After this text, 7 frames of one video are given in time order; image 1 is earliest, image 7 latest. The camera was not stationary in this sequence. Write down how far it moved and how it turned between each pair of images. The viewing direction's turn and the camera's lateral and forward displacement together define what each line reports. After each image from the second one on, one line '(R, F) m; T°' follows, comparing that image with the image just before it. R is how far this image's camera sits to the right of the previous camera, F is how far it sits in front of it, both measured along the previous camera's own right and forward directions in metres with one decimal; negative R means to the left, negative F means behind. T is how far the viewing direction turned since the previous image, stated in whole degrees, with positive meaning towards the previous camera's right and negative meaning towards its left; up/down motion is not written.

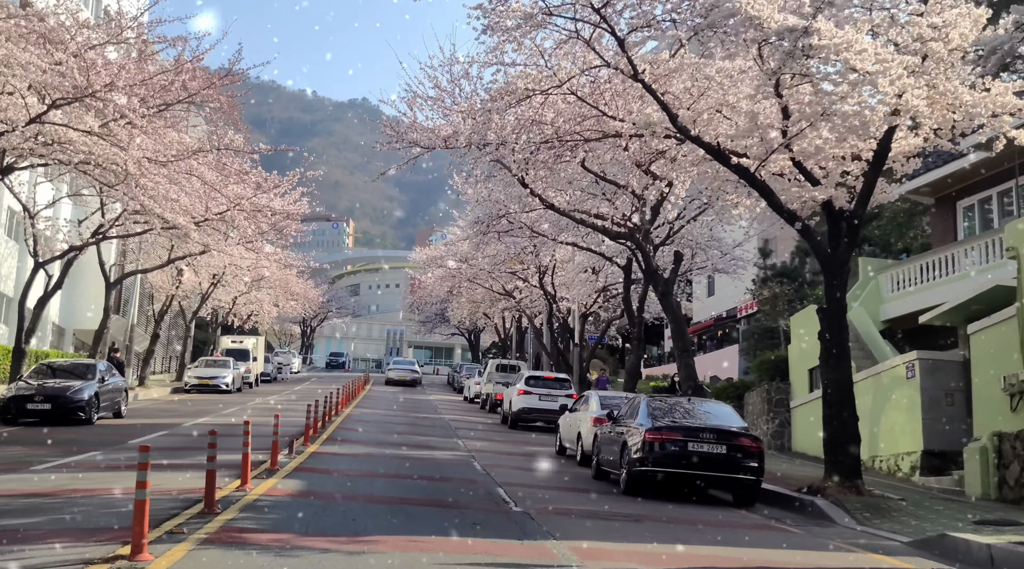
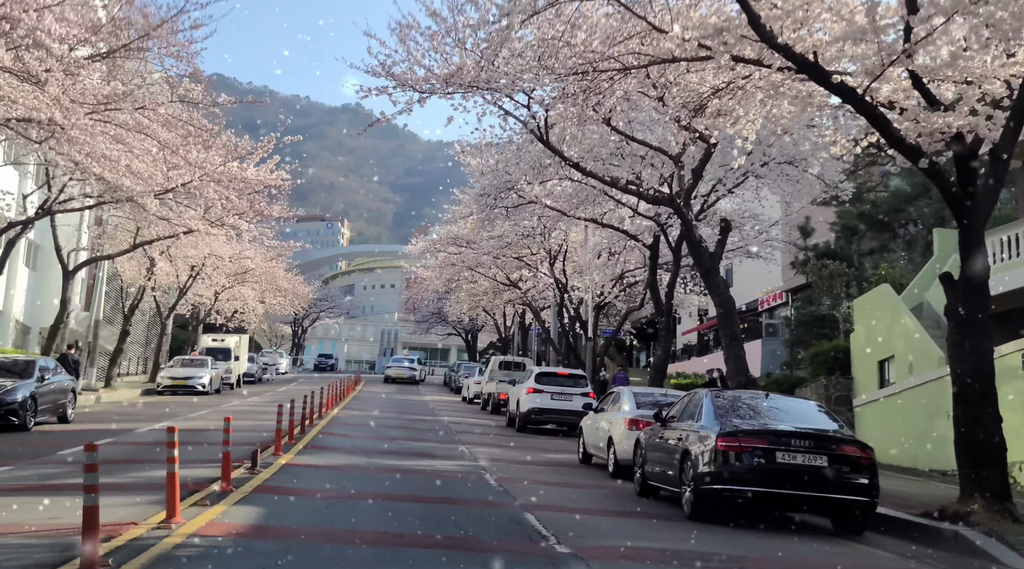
(-0.4, +3.3) m; 0°
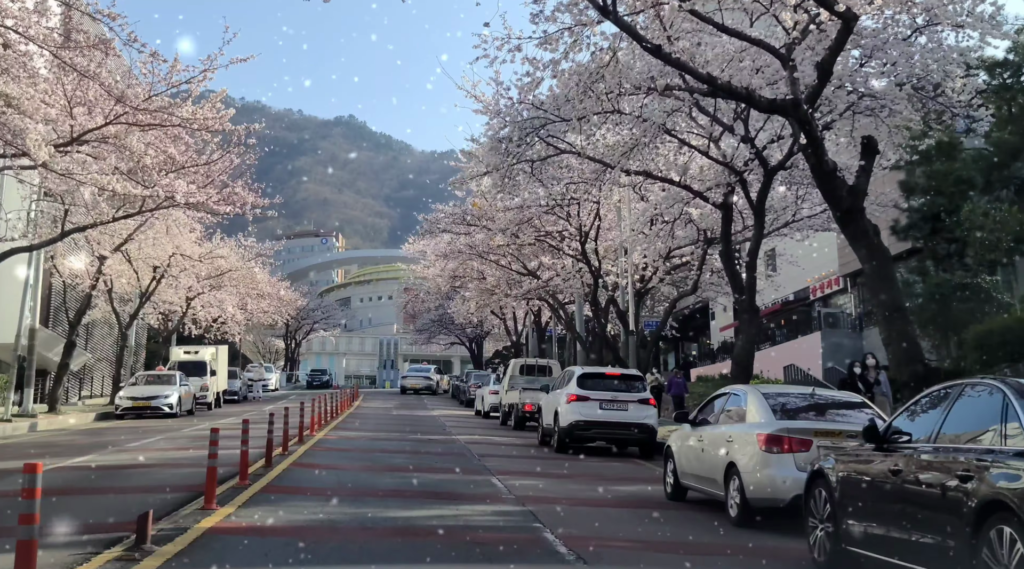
(-0.7, +5.7) m; 0°
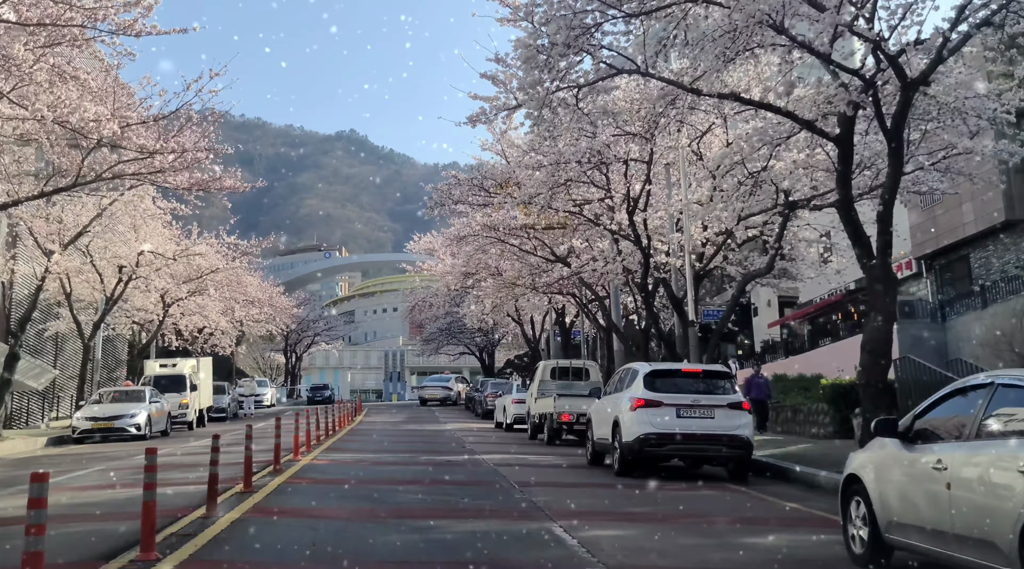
(-0.6, +4.8) m; 0°
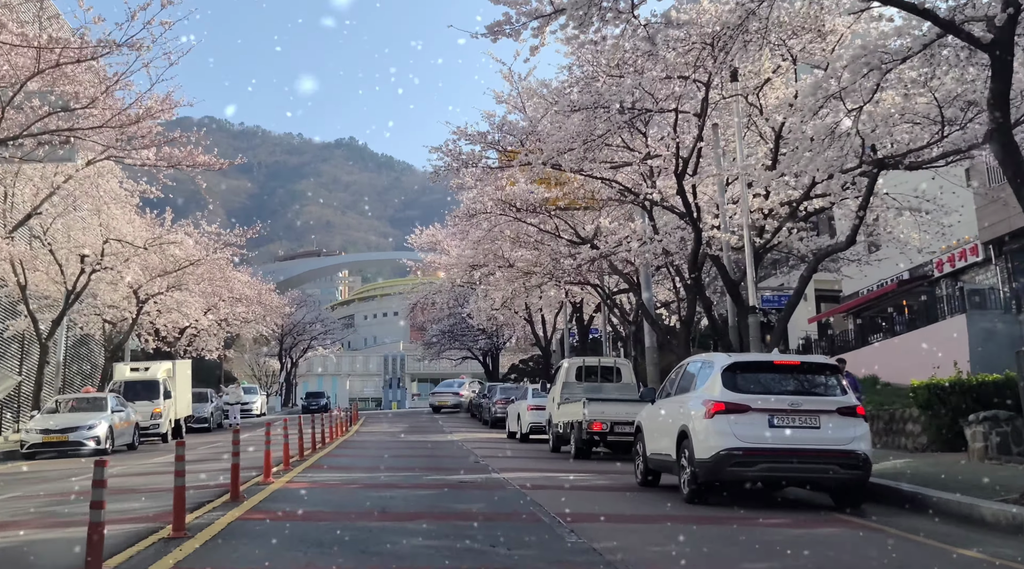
(-0.4, +3.6) m; 0°
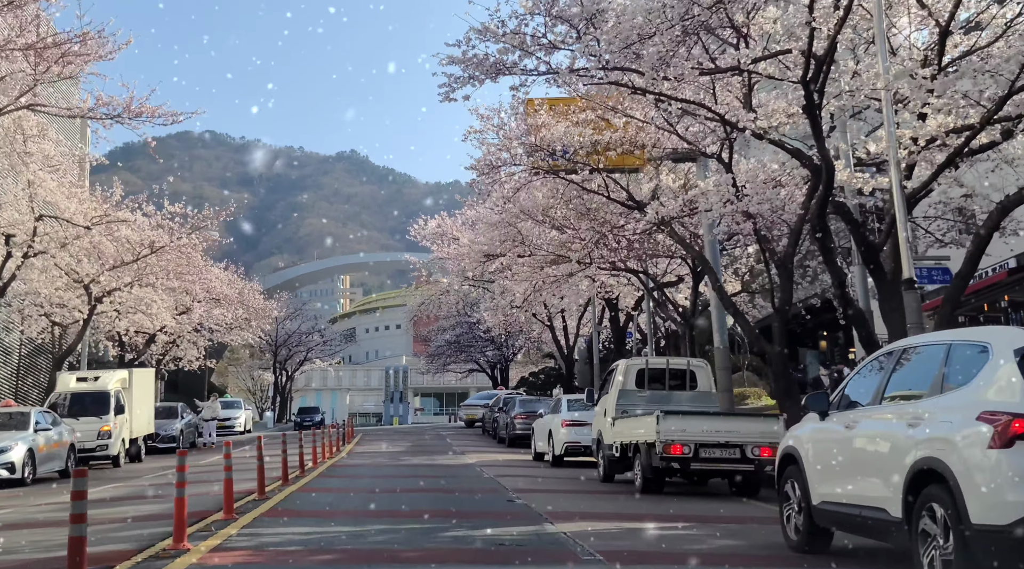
(-0.6, +5.2) m; 0°
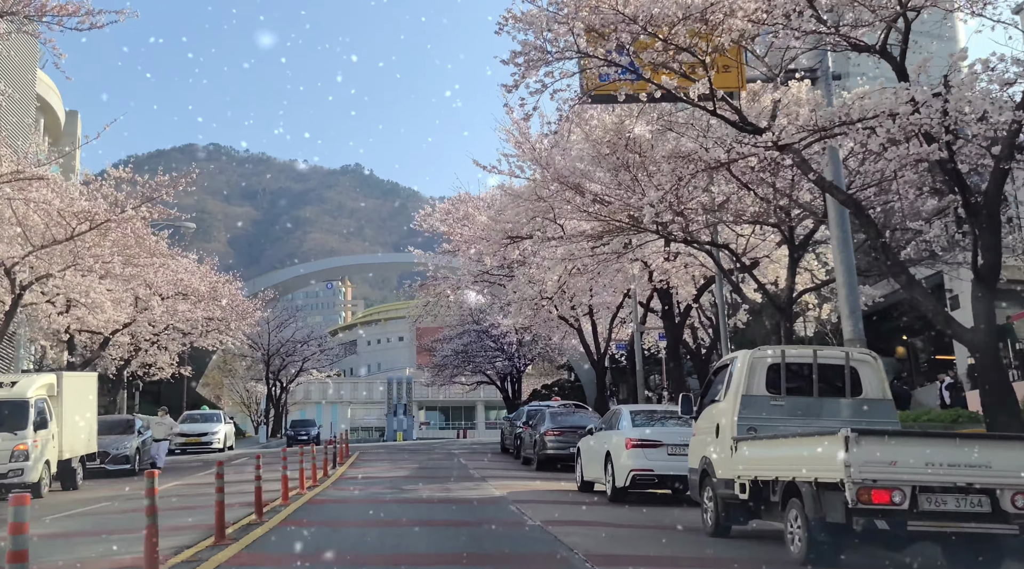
(-0.7, +5.5) m; 0°
